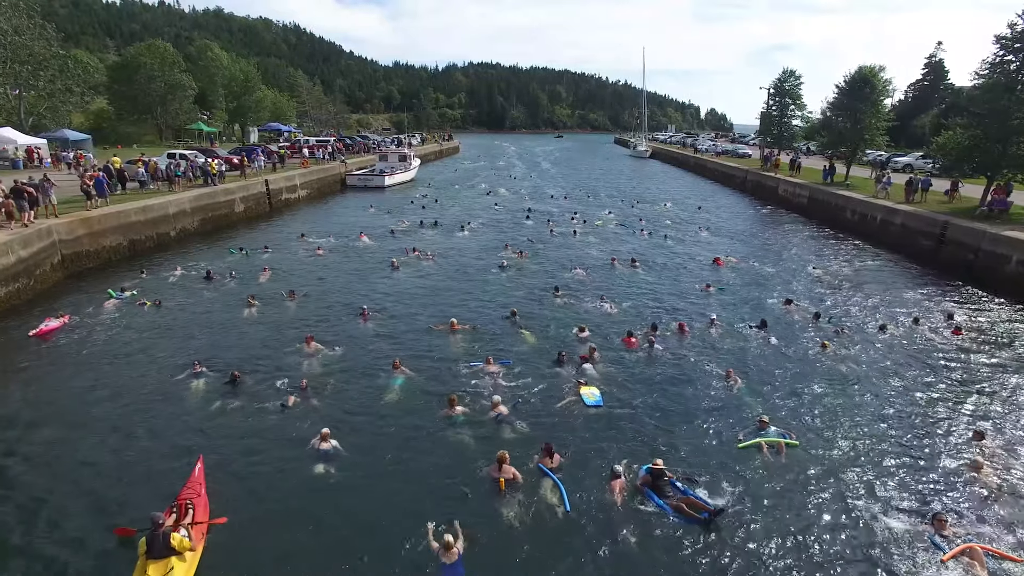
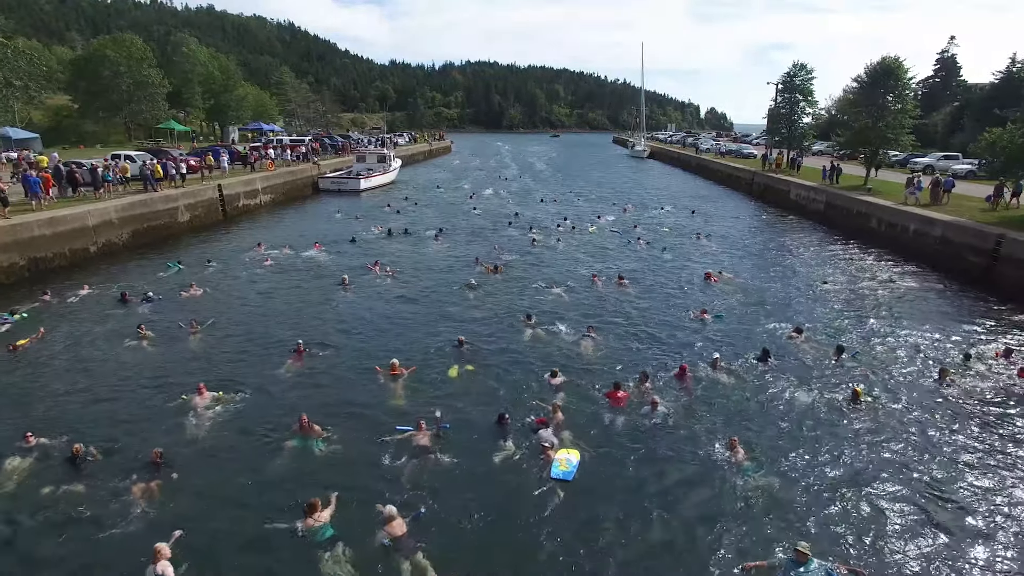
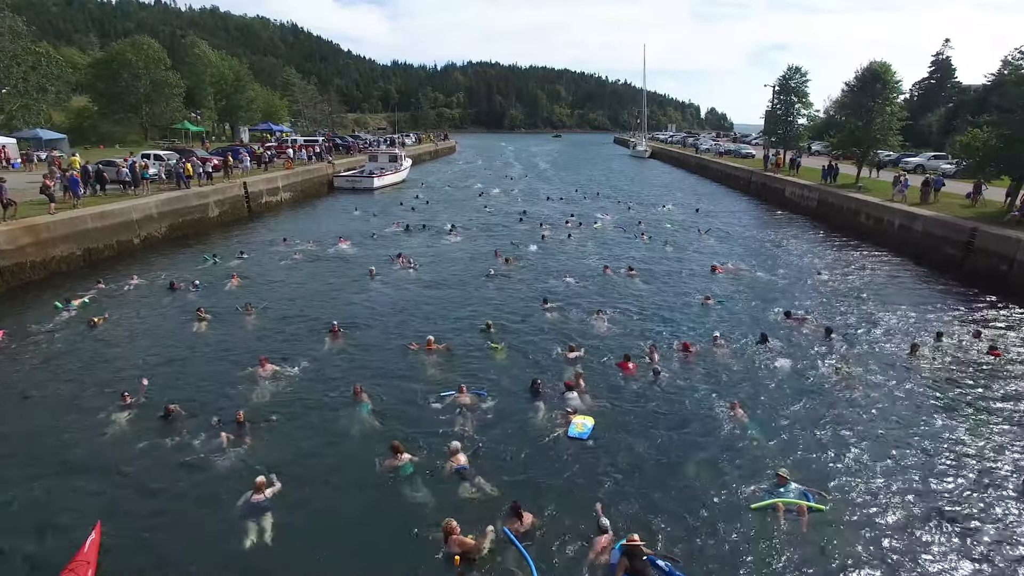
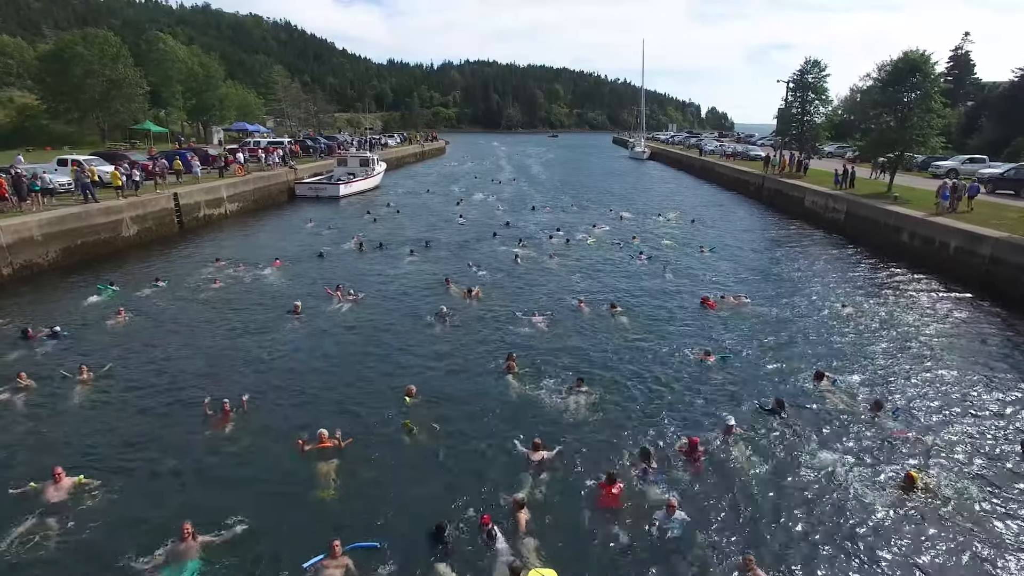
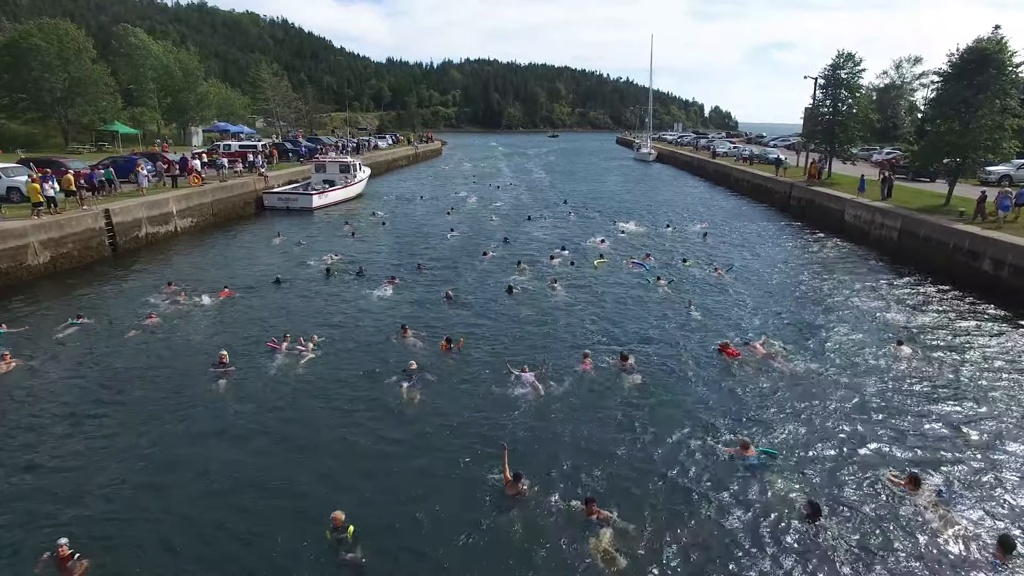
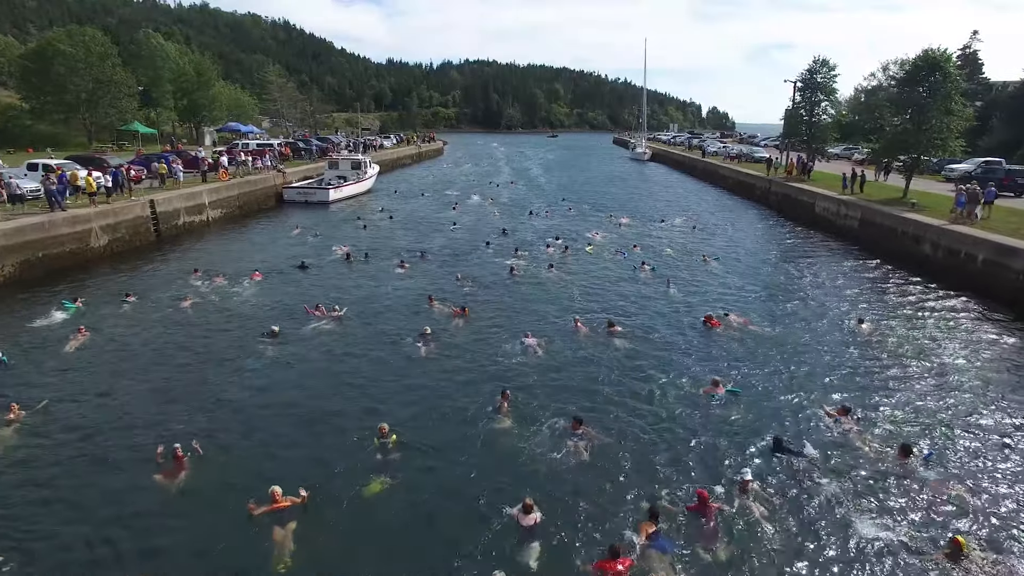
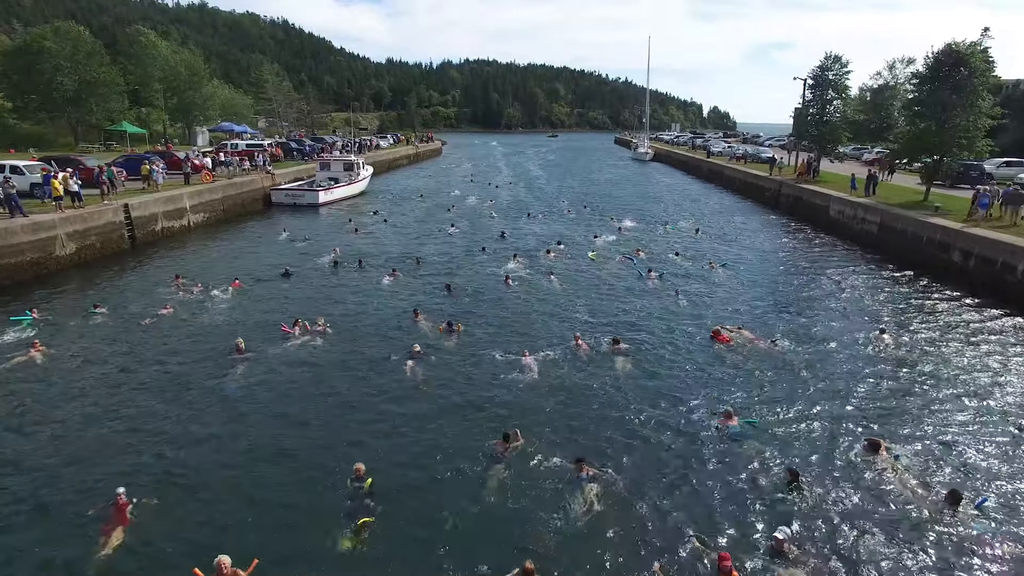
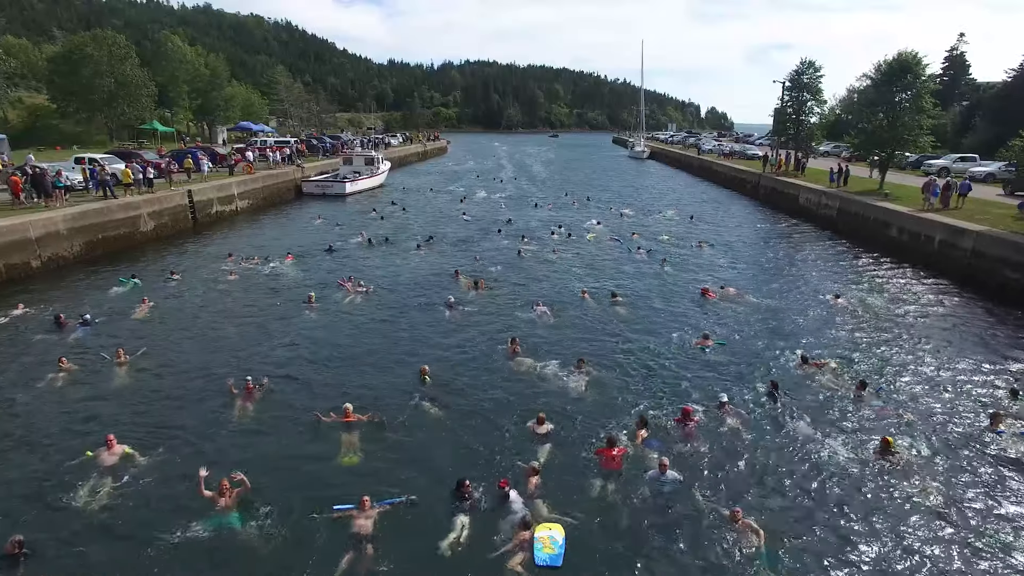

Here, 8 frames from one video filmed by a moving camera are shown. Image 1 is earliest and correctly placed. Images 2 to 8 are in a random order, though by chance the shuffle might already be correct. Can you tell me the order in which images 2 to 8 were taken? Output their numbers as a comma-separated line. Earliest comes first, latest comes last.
3, 2, 8, 4, 6, 7, 5
